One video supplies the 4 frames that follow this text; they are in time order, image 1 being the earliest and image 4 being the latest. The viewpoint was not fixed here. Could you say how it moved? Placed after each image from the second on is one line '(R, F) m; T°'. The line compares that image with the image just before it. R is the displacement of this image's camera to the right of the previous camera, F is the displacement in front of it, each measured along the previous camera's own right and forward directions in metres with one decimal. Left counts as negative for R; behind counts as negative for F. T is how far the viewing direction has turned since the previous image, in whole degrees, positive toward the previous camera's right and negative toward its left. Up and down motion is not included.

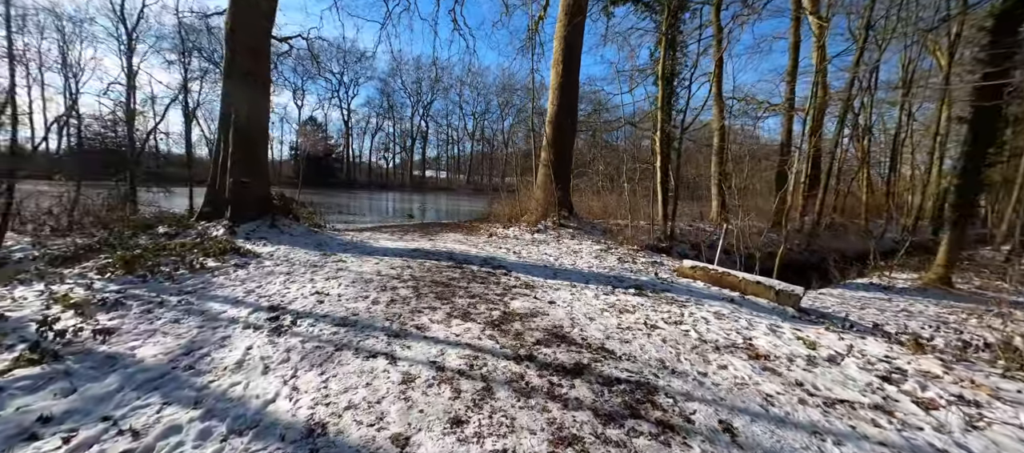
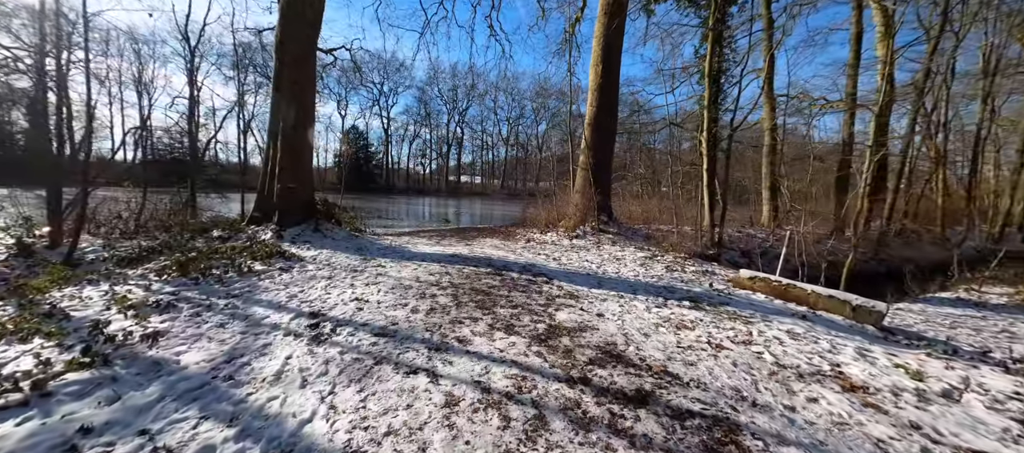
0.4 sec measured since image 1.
(-0.1, +0.2) m; -5°
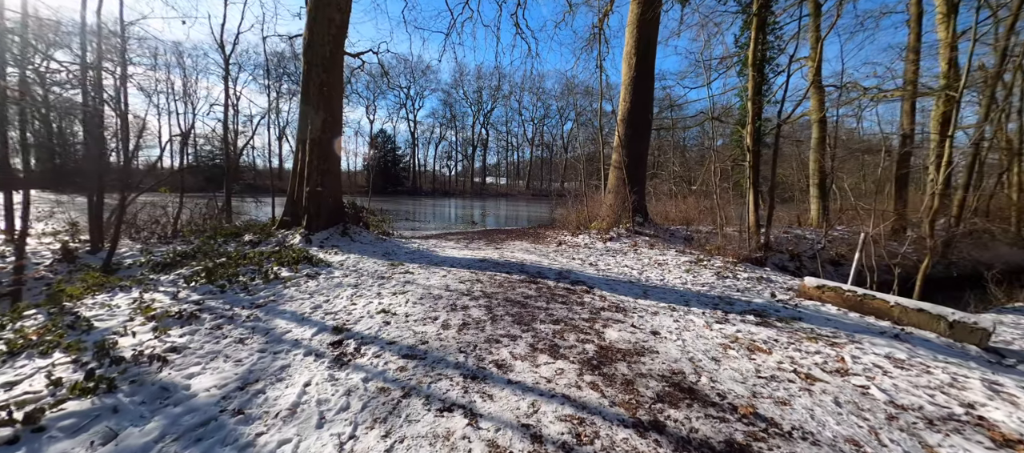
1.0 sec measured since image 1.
(-0.2, +0.4) m; -4°
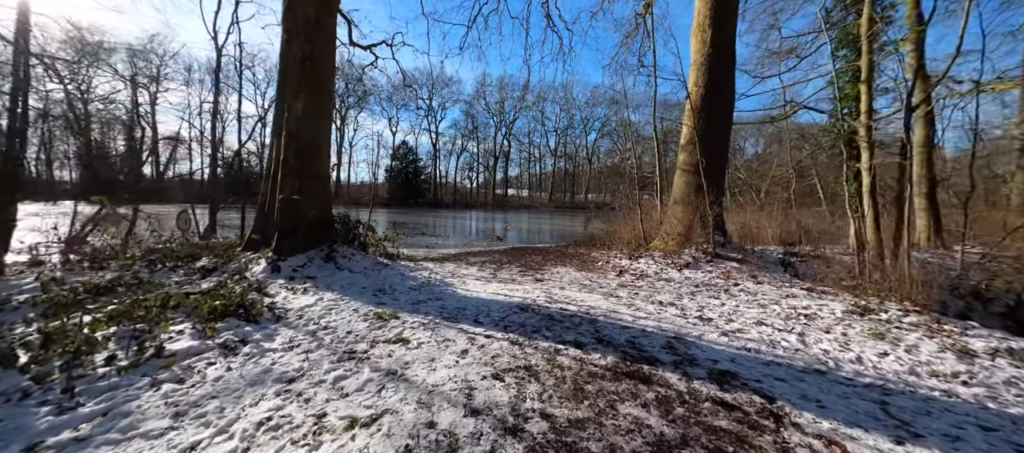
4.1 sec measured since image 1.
(-0.5, +2.3) m; -4°
